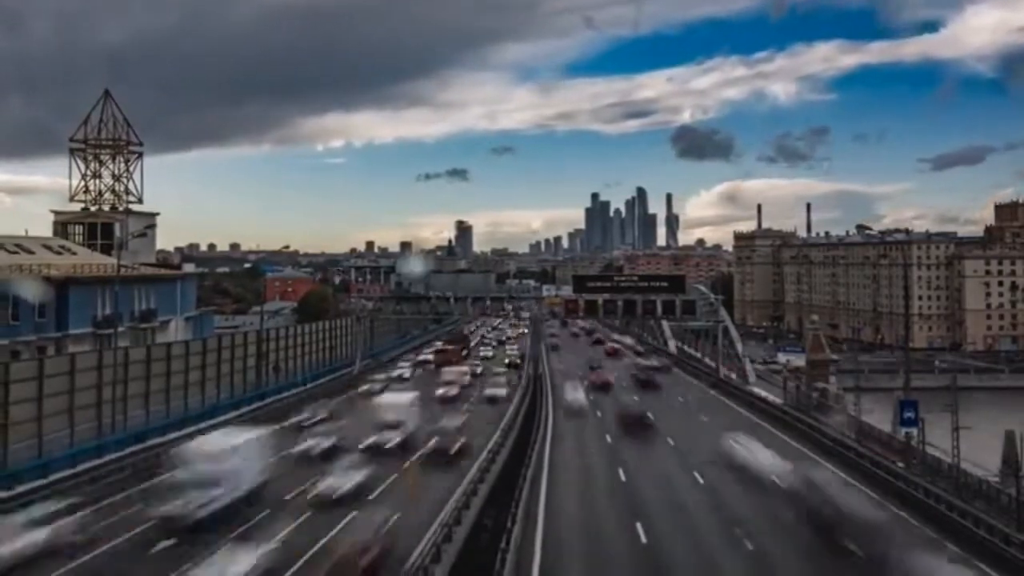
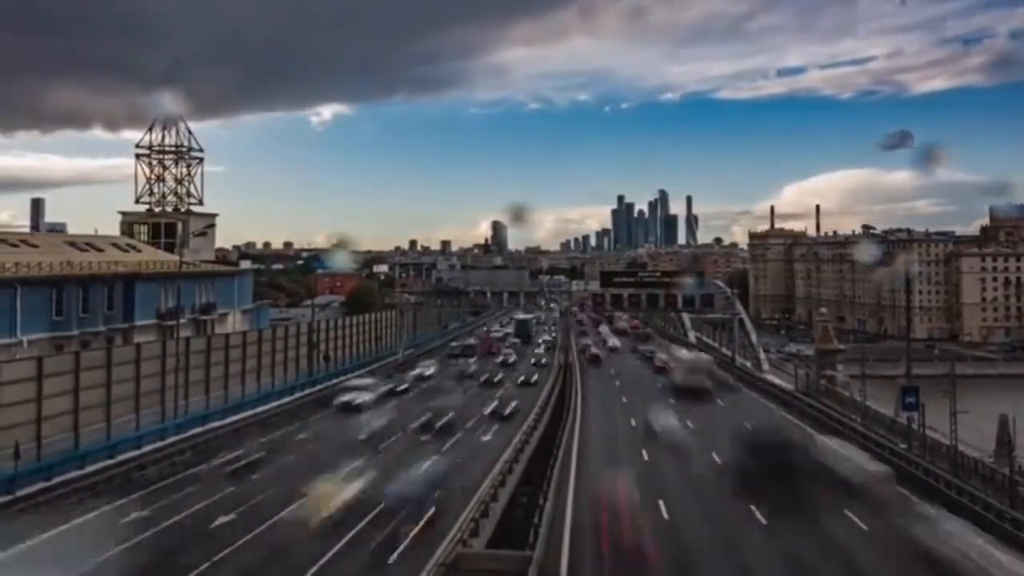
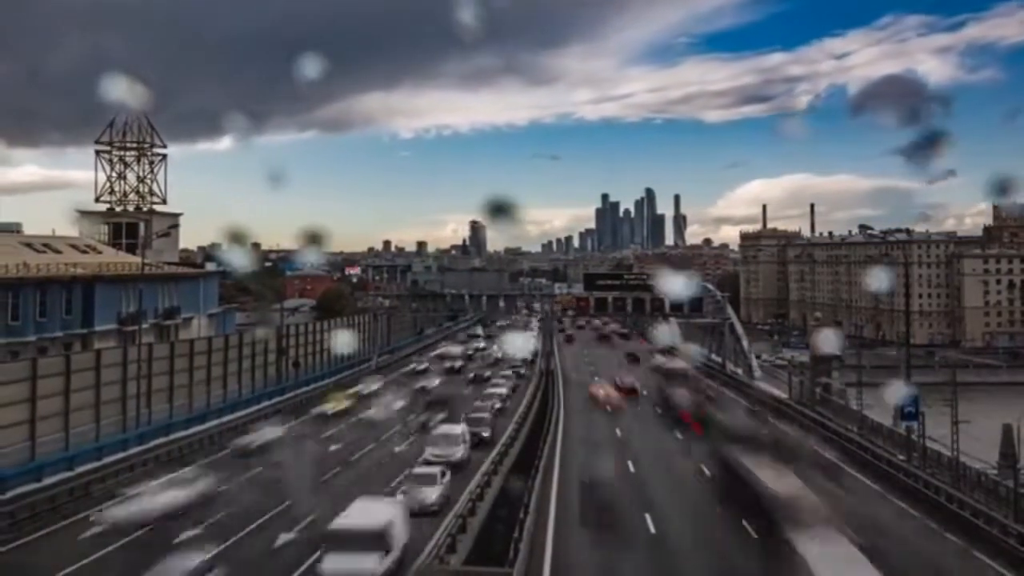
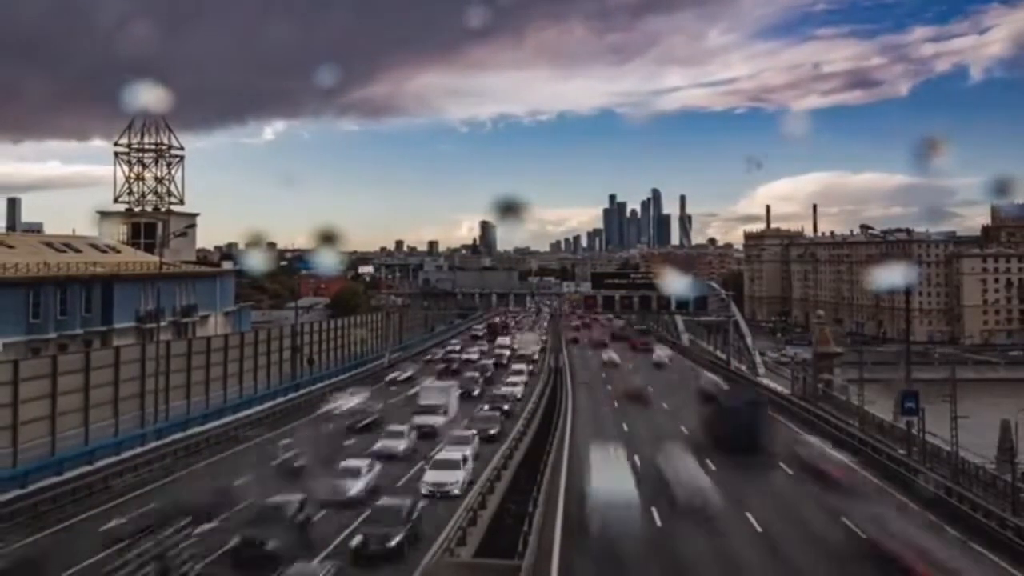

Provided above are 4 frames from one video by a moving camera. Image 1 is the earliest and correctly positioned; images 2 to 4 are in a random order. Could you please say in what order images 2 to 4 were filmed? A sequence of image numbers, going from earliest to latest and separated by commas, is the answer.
3, 4, 2
